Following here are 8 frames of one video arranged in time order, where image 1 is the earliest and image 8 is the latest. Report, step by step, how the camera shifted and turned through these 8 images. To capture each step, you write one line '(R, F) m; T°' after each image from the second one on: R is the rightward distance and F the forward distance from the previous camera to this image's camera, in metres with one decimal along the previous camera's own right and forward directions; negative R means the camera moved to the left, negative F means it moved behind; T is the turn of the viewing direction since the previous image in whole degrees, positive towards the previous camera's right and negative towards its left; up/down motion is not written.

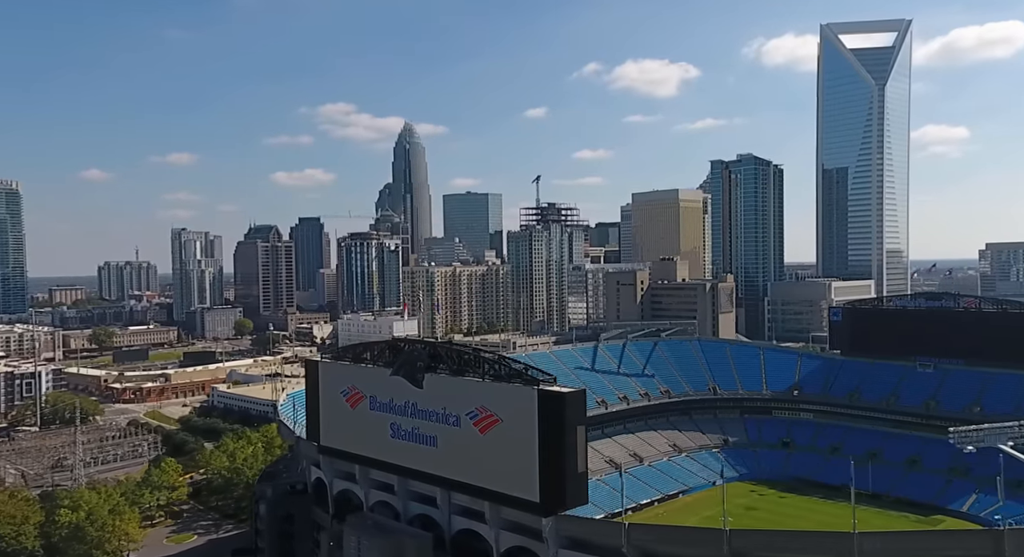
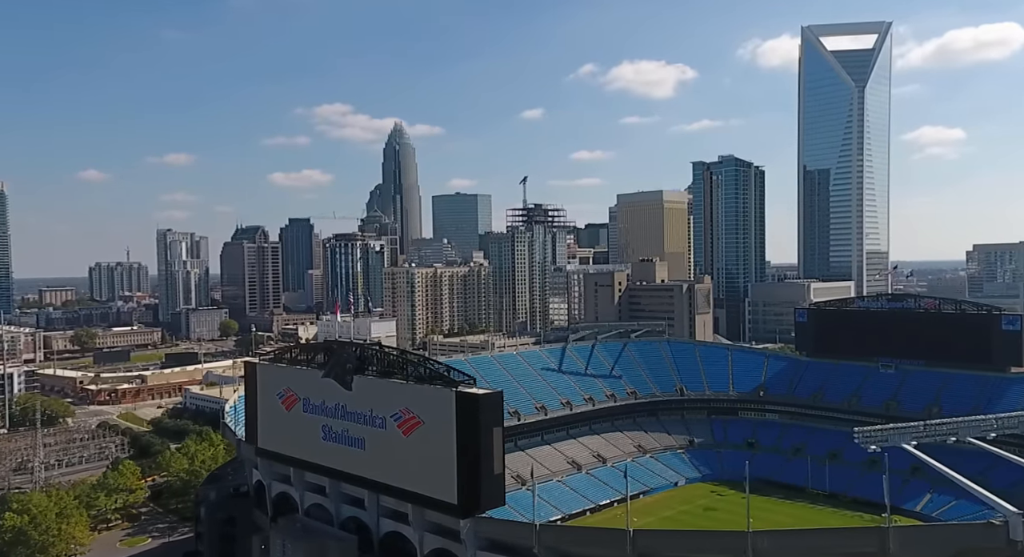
(+1.7, -0.1) m; +1°
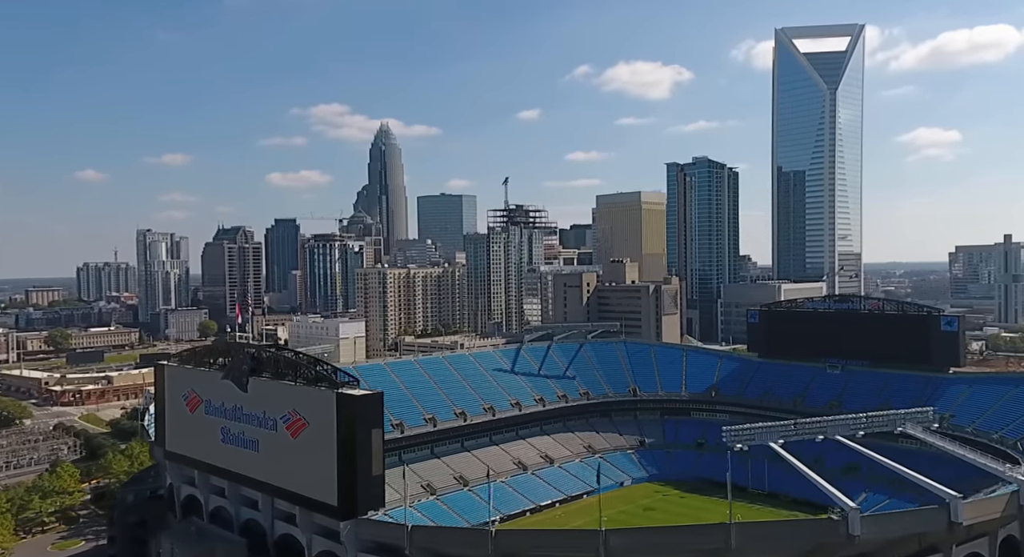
(+2.6, -0.2) m; +1°
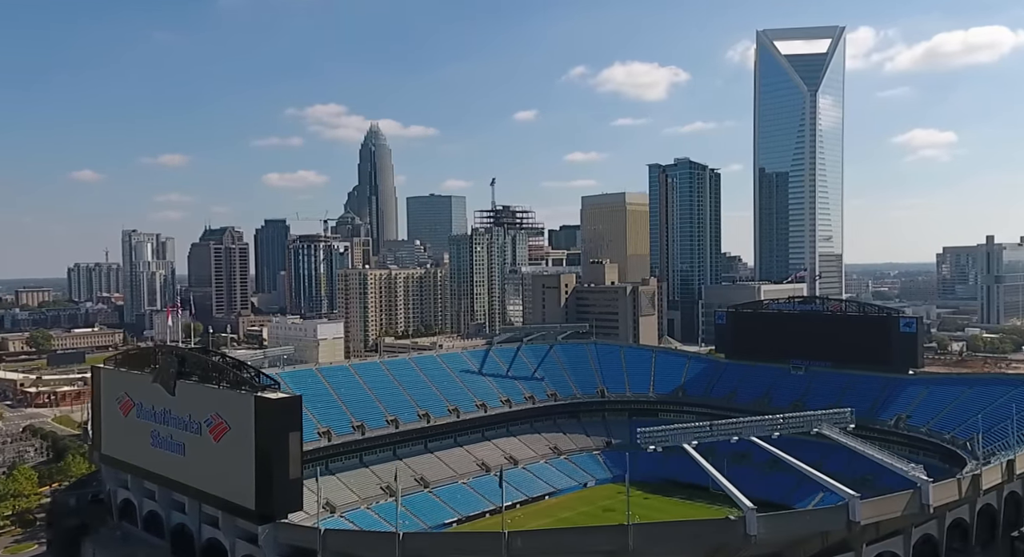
(+1.7, -0.1) m; +1°
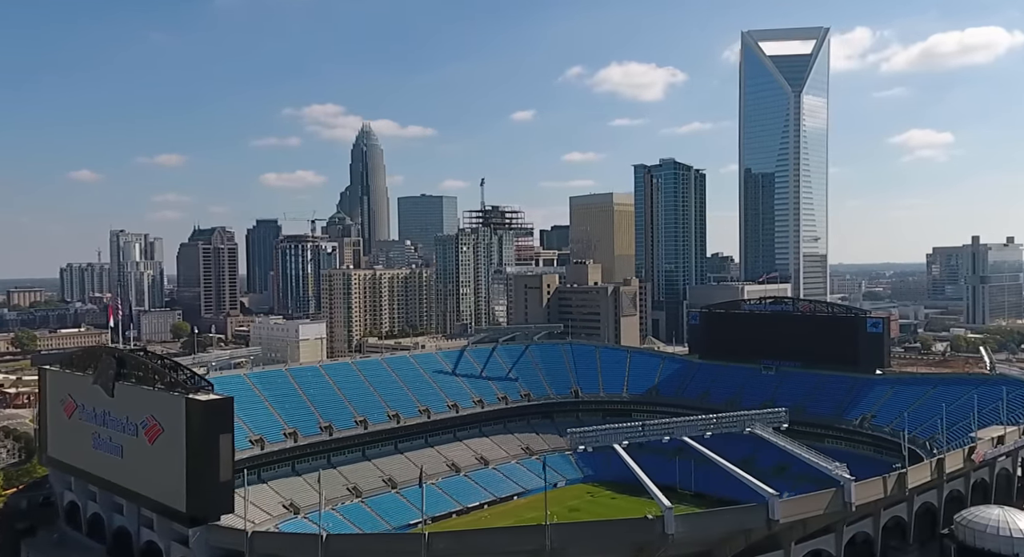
(+1.4, -0.1) m; +1°
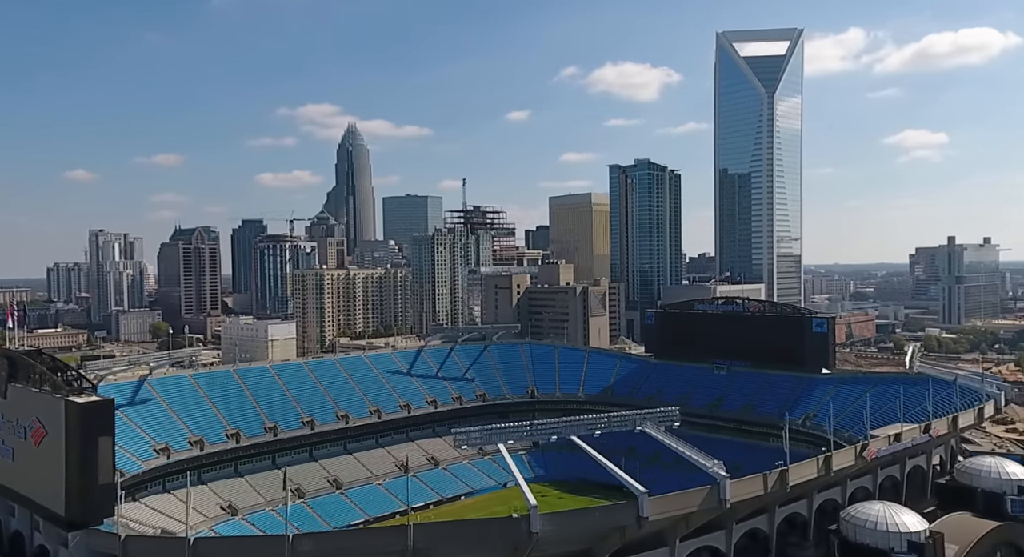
(+2.4, -0.1) m; +1°
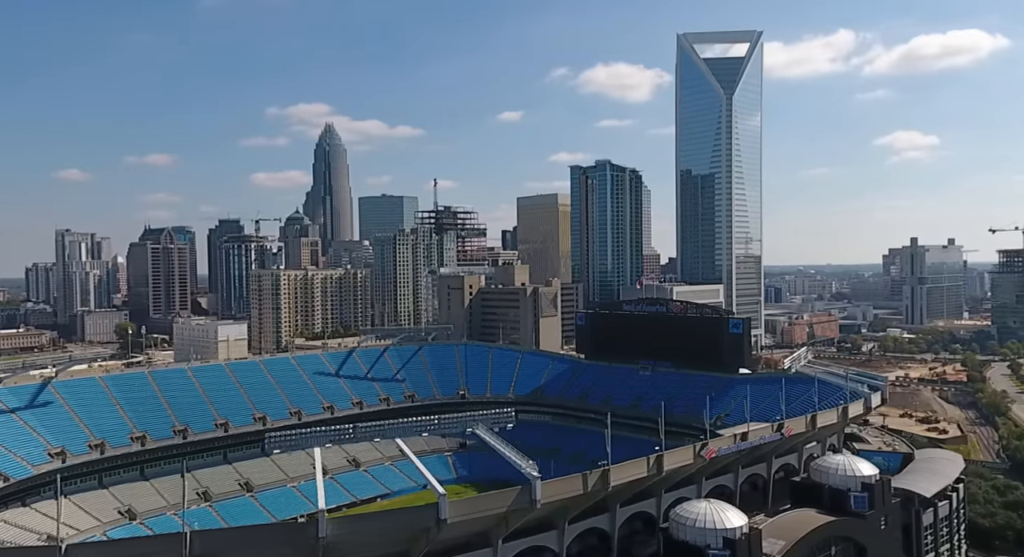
(+3.8, -0.1) m; +2°
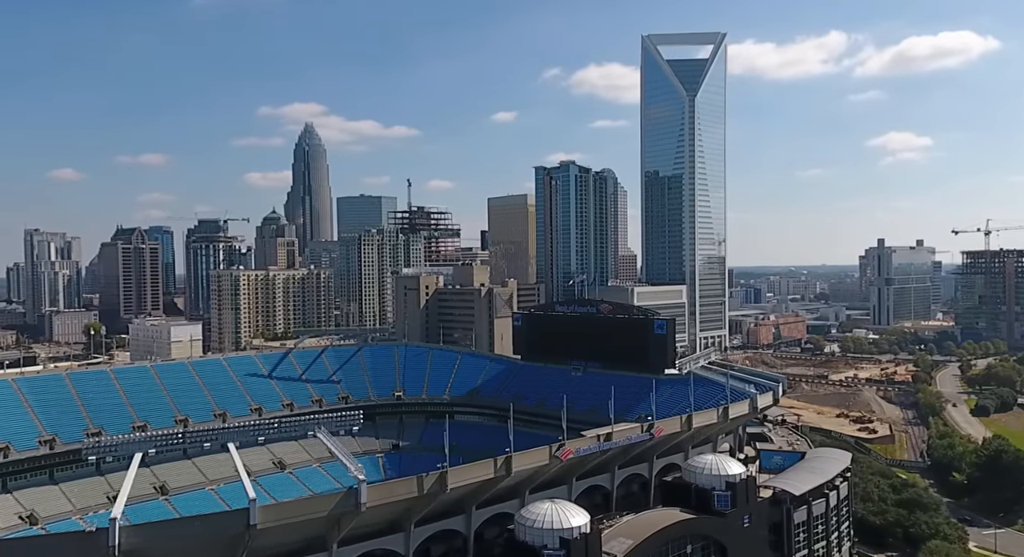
(+3.5, 0.0) m; +2°
